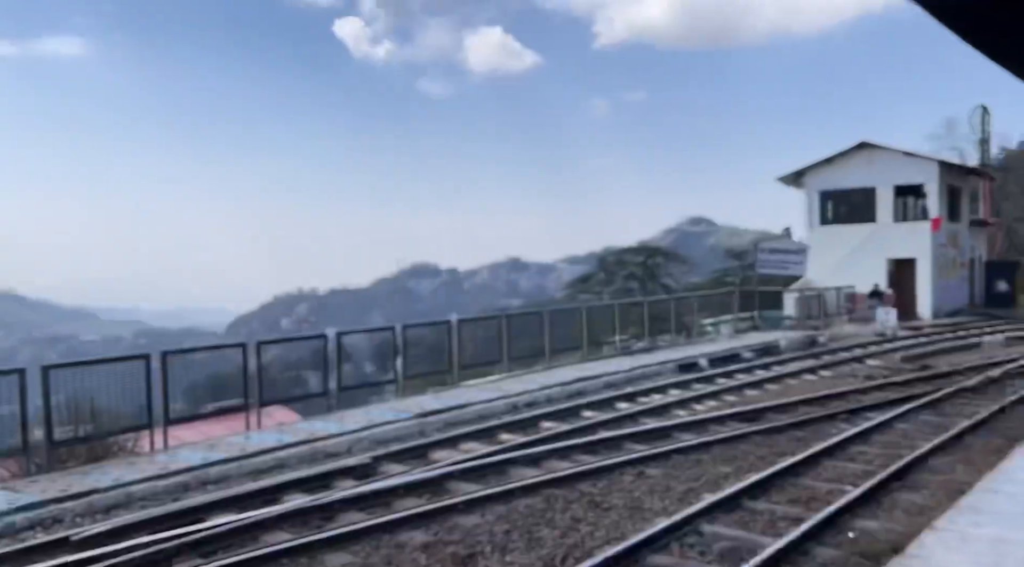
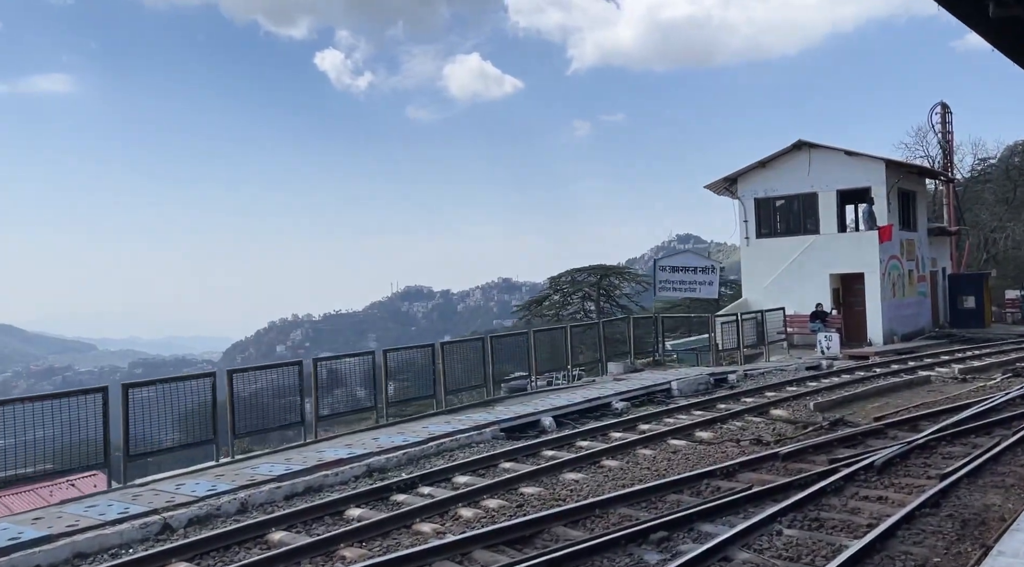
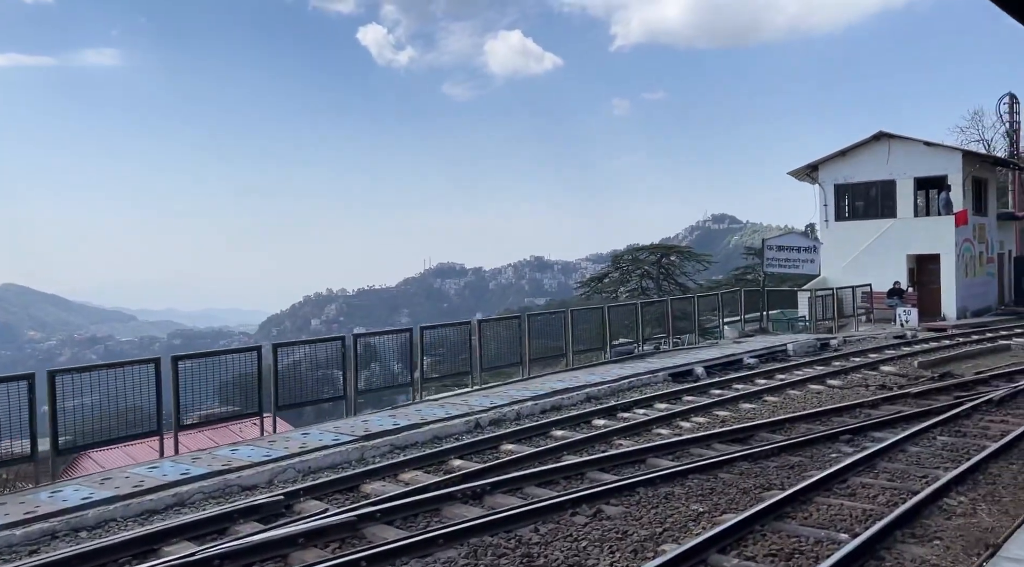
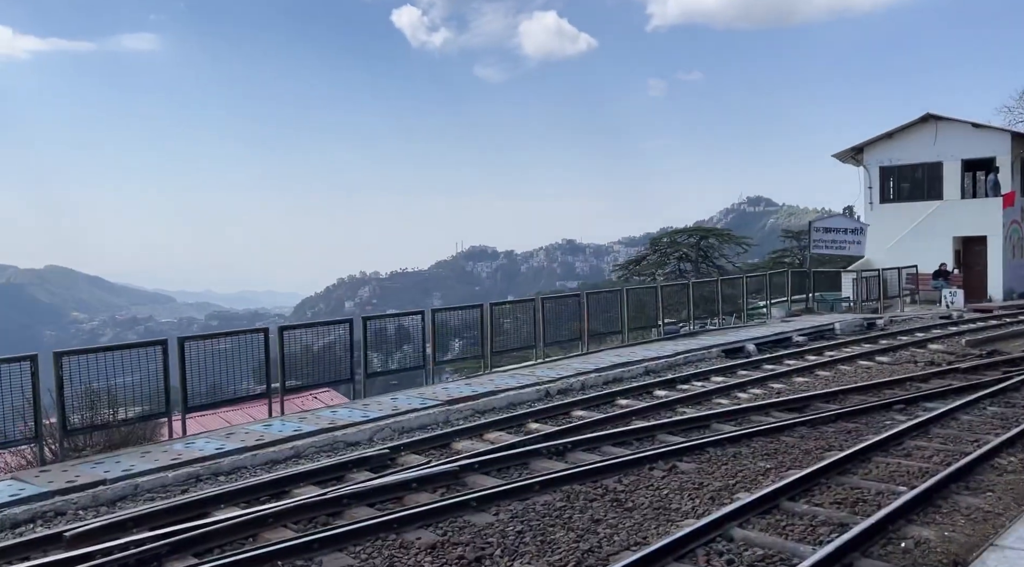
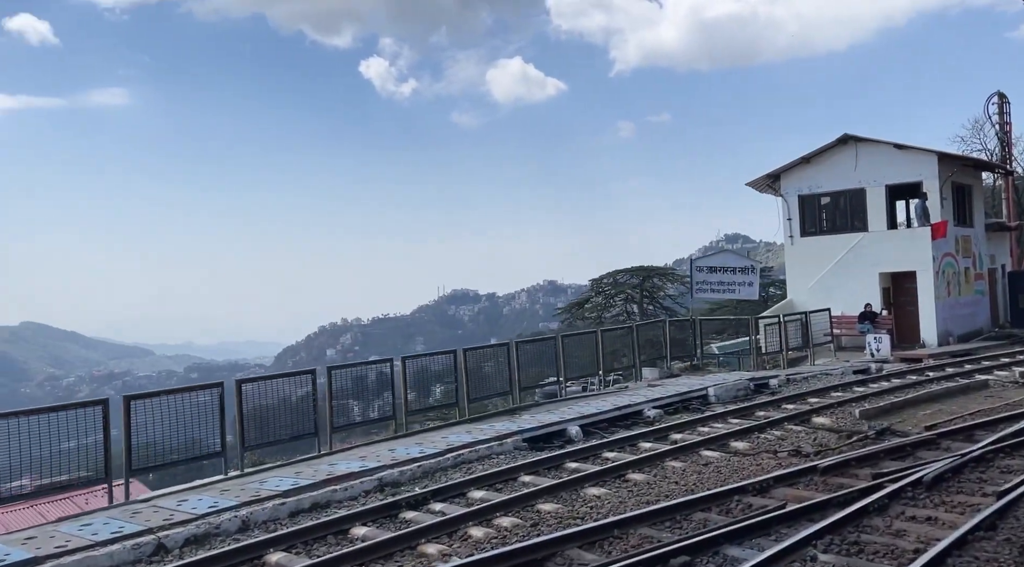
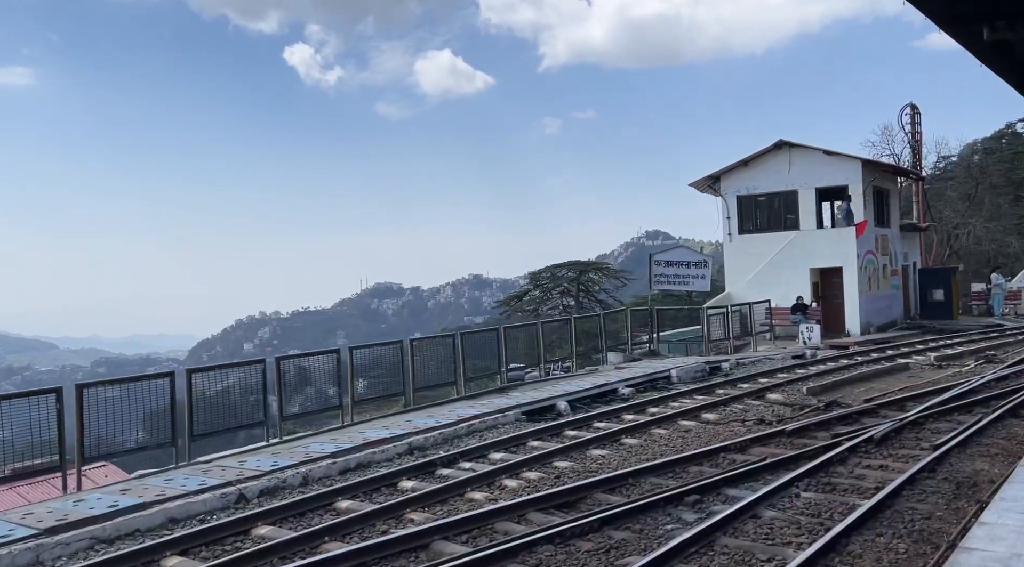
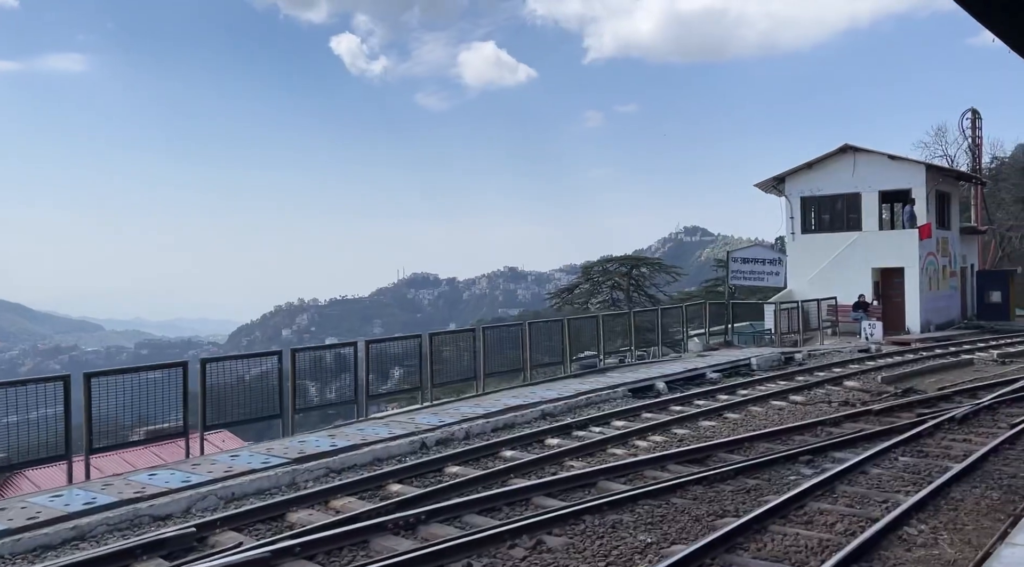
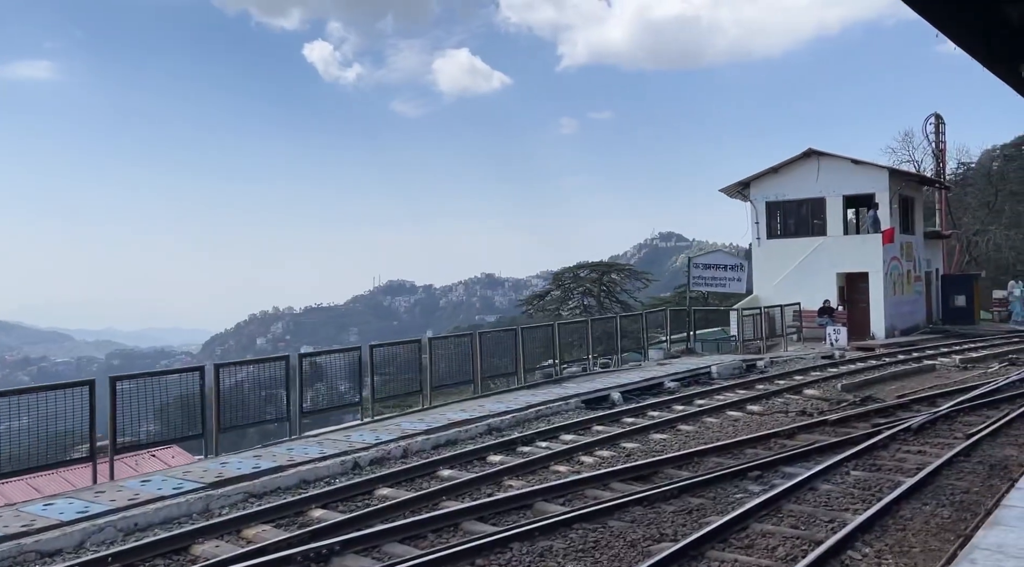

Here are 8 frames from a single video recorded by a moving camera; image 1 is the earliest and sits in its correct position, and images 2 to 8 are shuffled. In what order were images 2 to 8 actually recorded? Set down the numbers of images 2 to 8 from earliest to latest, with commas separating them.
4, 3, 7, 8, 6, 2, 5
